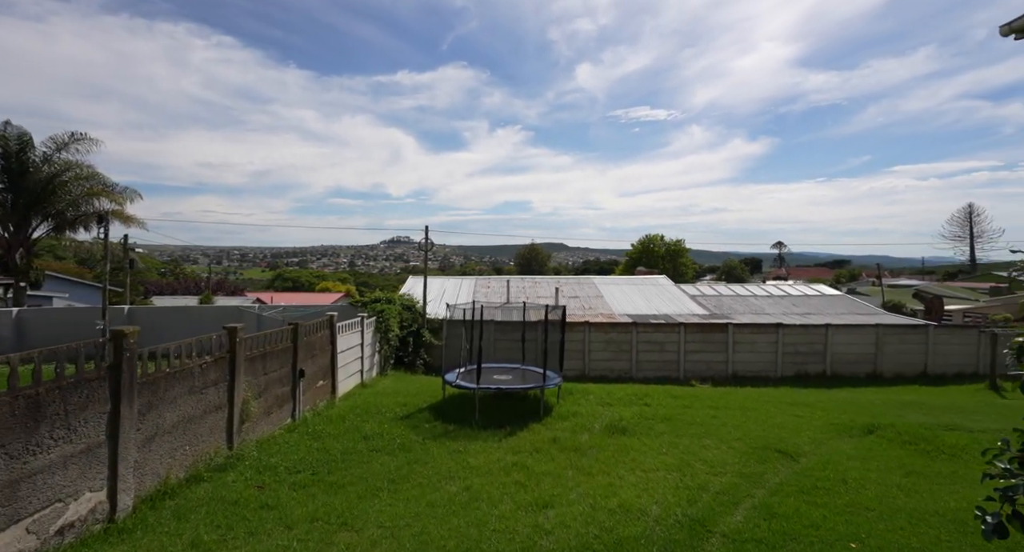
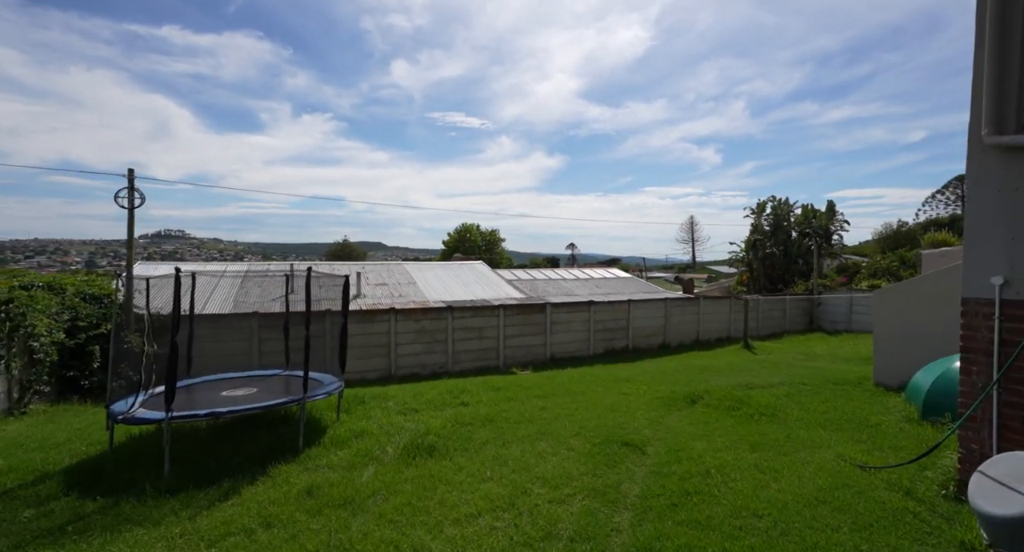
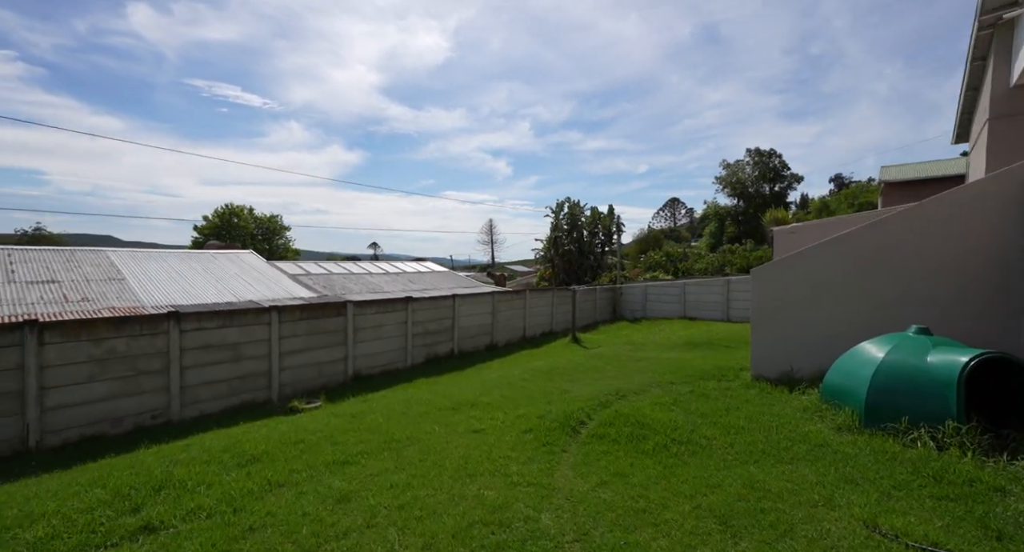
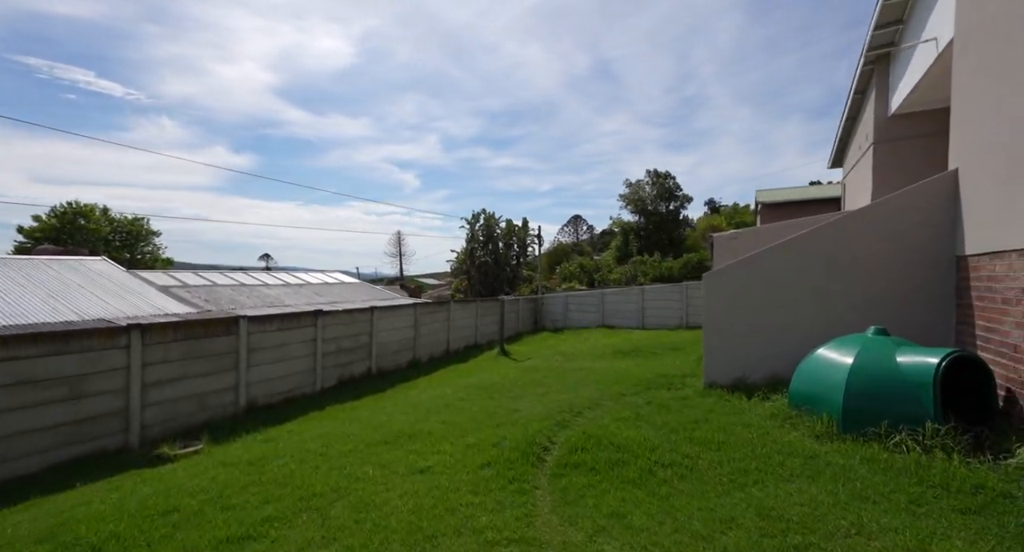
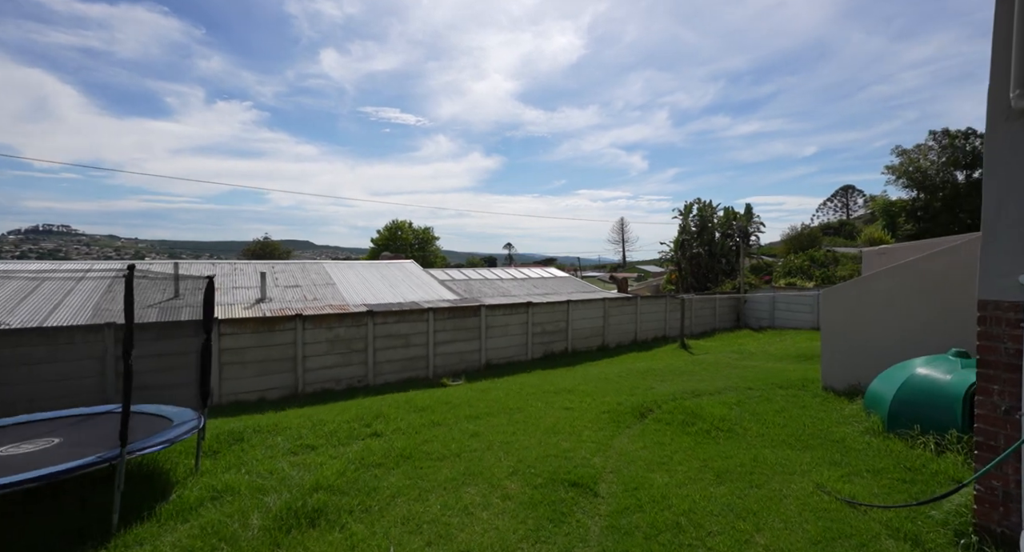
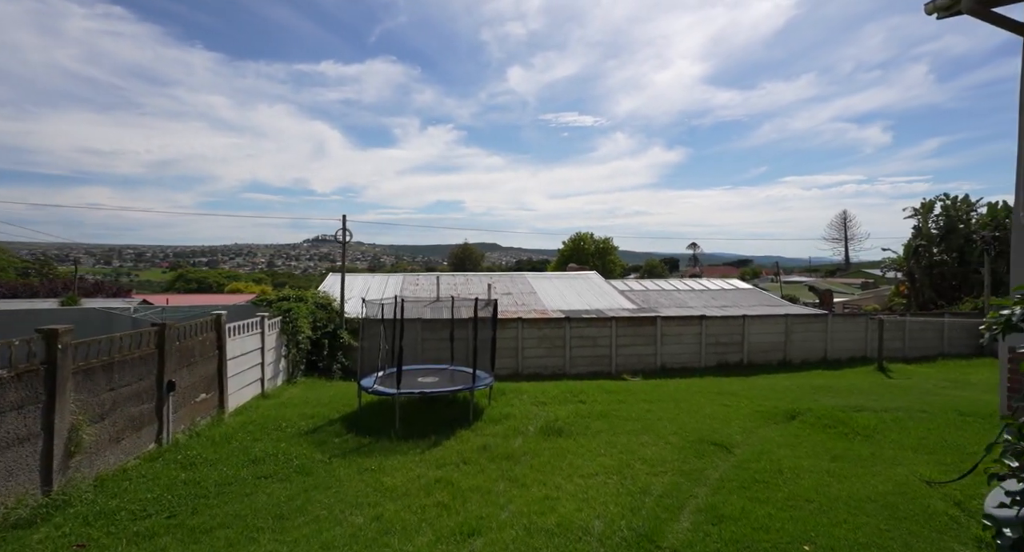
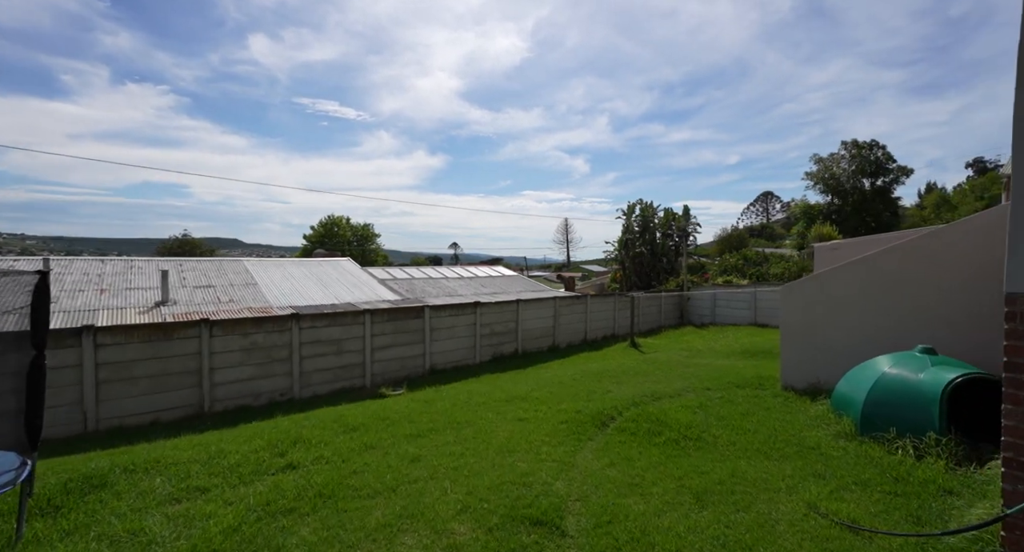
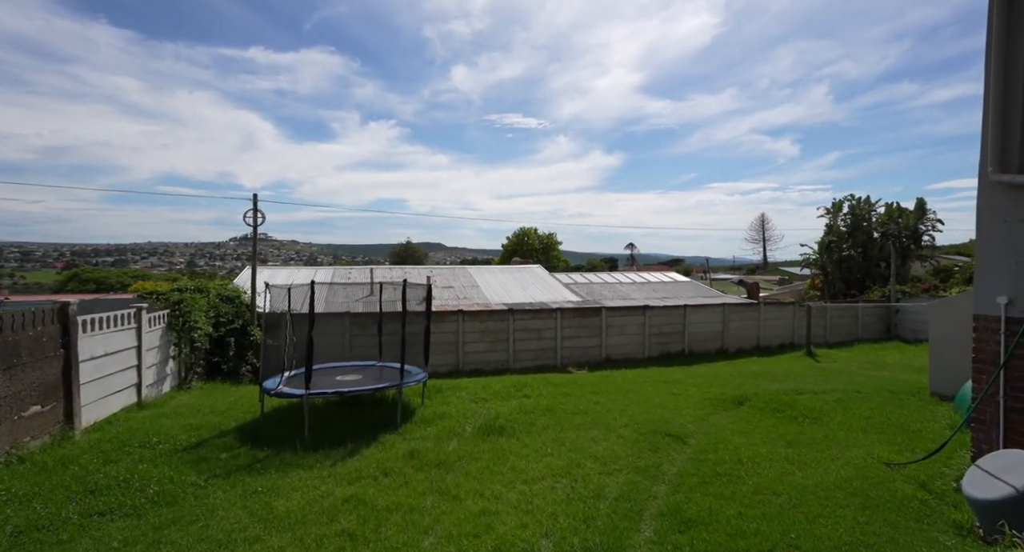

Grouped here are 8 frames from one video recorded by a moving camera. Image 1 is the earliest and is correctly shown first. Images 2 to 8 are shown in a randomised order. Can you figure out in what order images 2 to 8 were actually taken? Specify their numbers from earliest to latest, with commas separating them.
6, 8, 2, 5, 7, 3, 4
